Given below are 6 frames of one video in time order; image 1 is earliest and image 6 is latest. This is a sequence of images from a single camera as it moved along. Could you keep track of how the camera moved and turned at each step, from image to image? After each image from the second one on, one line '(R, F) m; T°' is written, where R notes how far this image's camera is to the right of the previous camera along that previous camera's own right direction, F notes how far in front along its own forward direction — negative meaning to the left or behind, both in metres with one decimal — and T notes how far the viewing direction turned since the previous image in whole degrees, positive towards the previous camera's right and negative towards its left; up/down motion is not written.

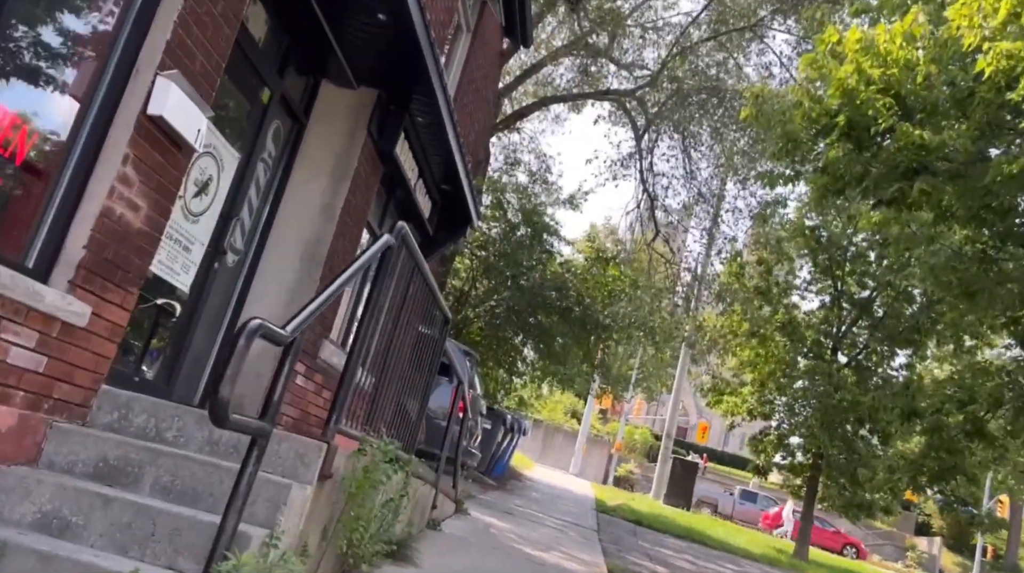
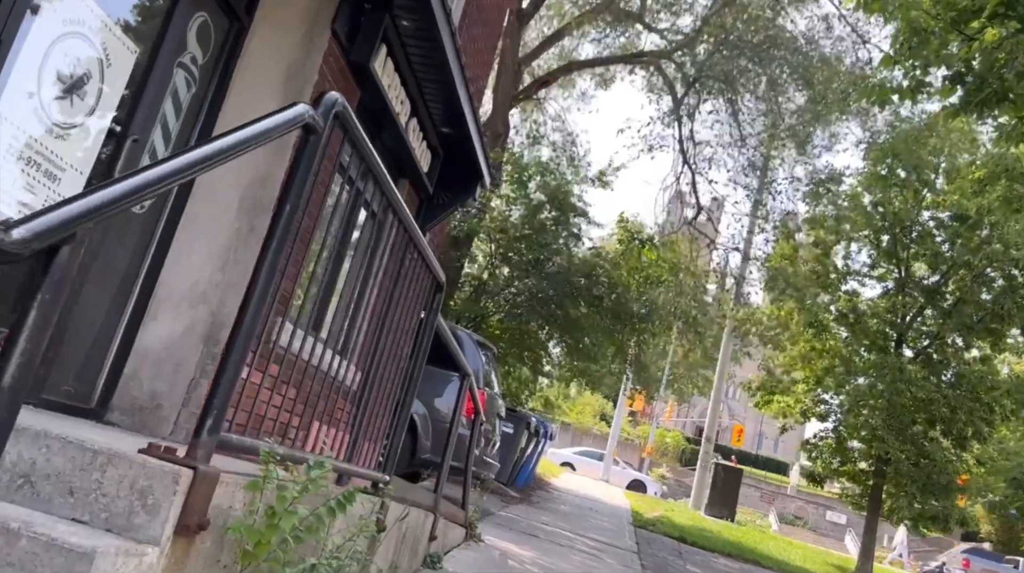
(0.0, +1.8) m; -2°
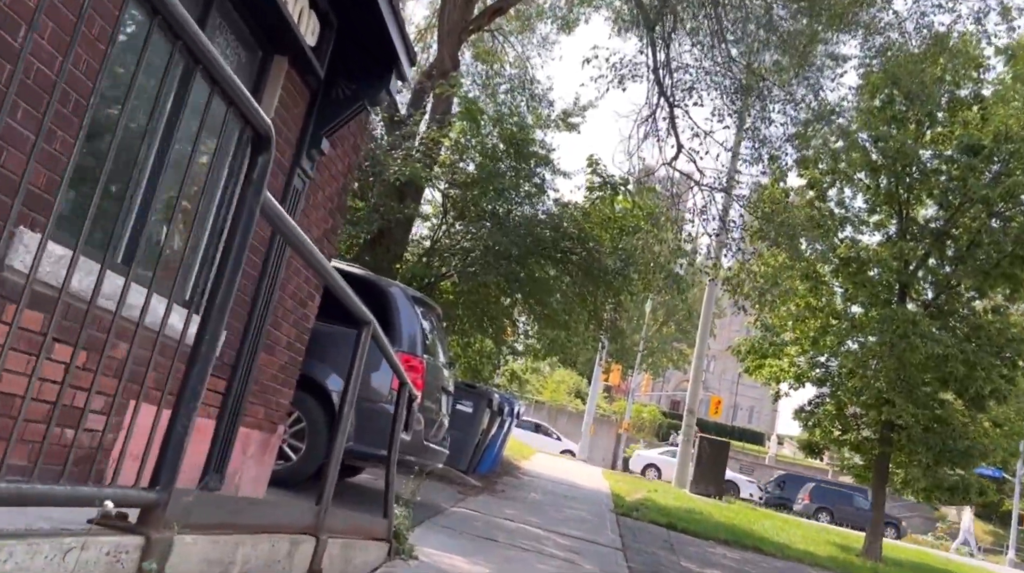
(+0.2, +2.0) m; +2°
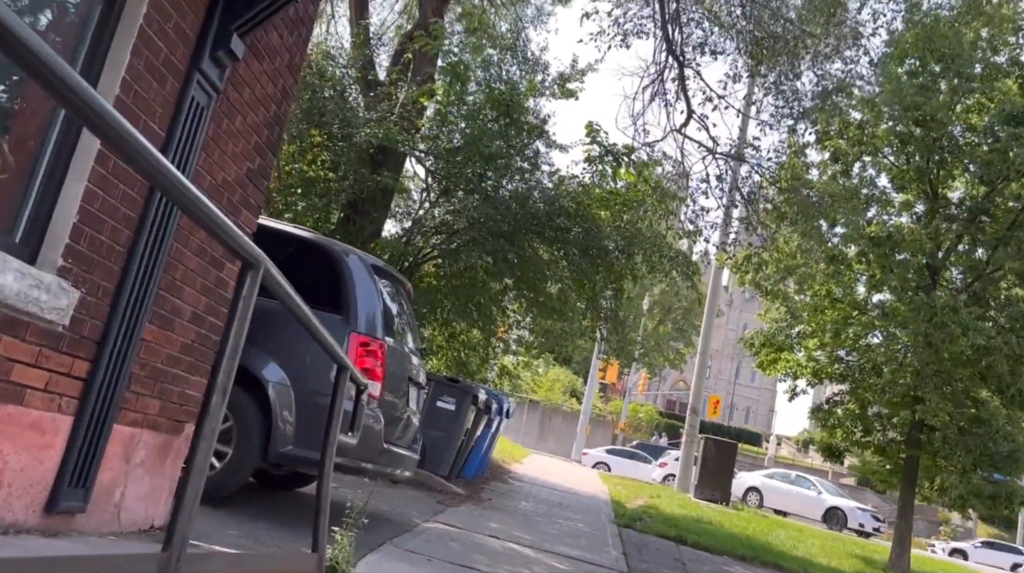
(+0.1, +1.4) m; 0°
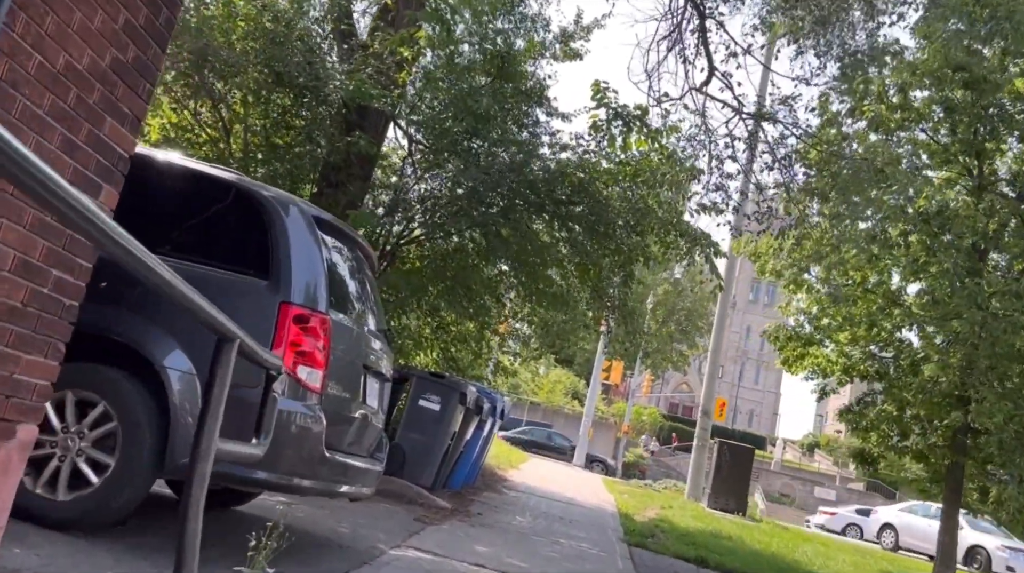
(+0.1, +1.4) m; 0°
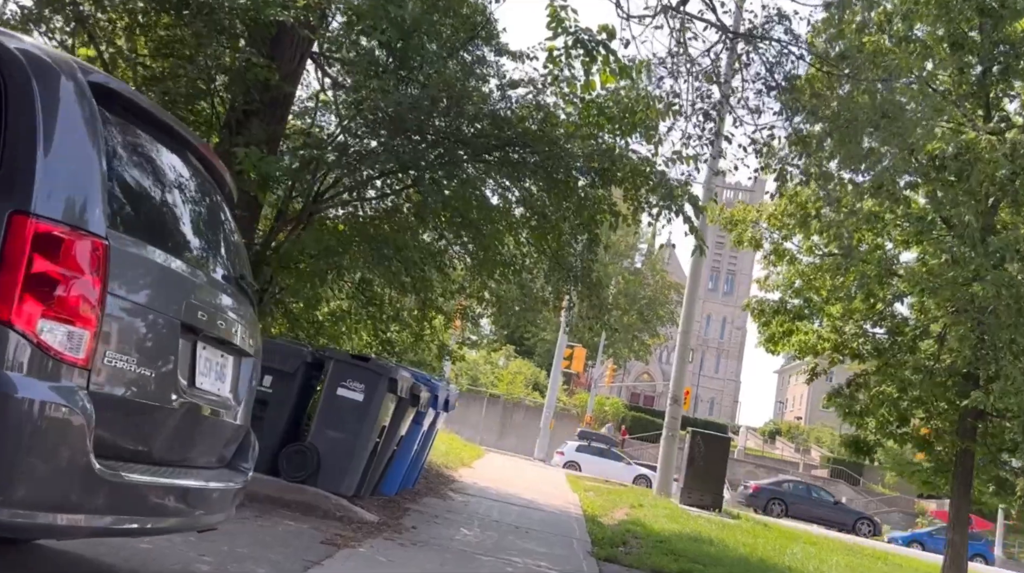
(+0.2, +1.7) m; +2°
